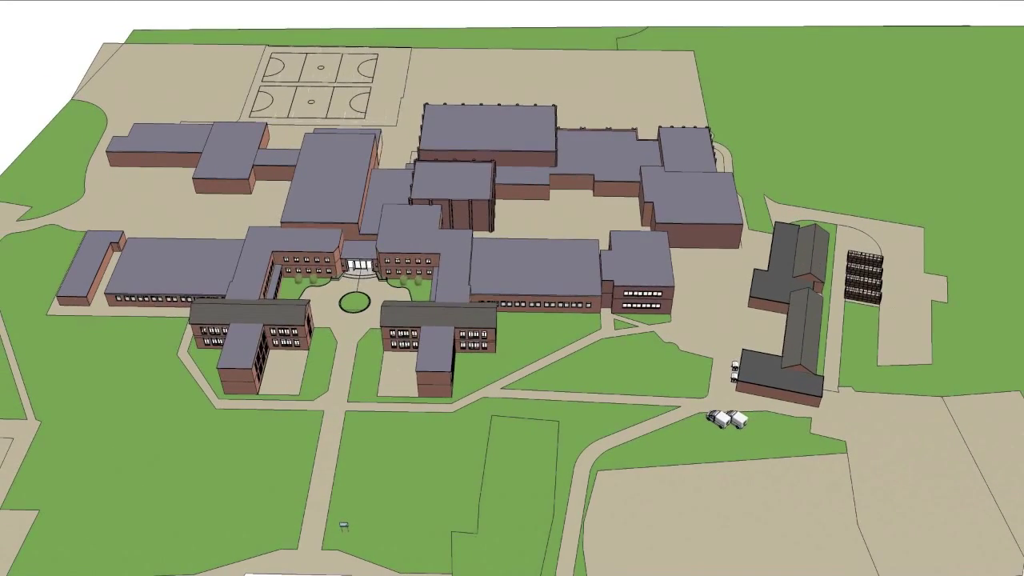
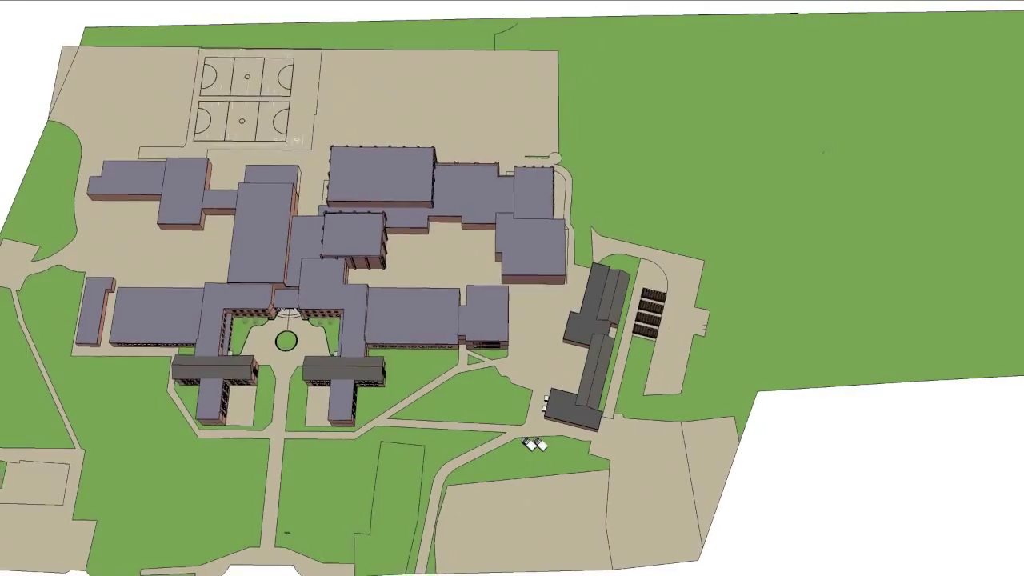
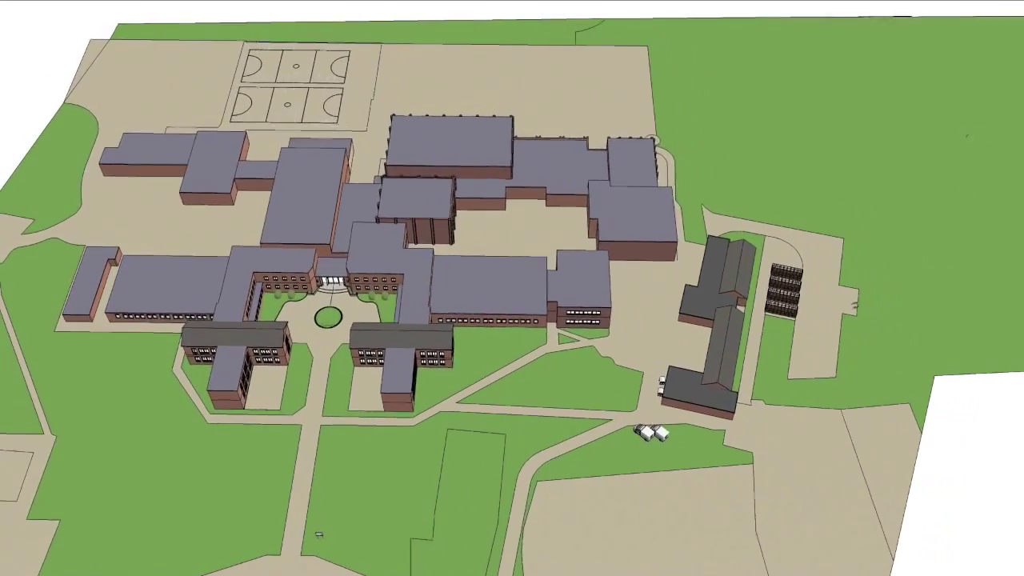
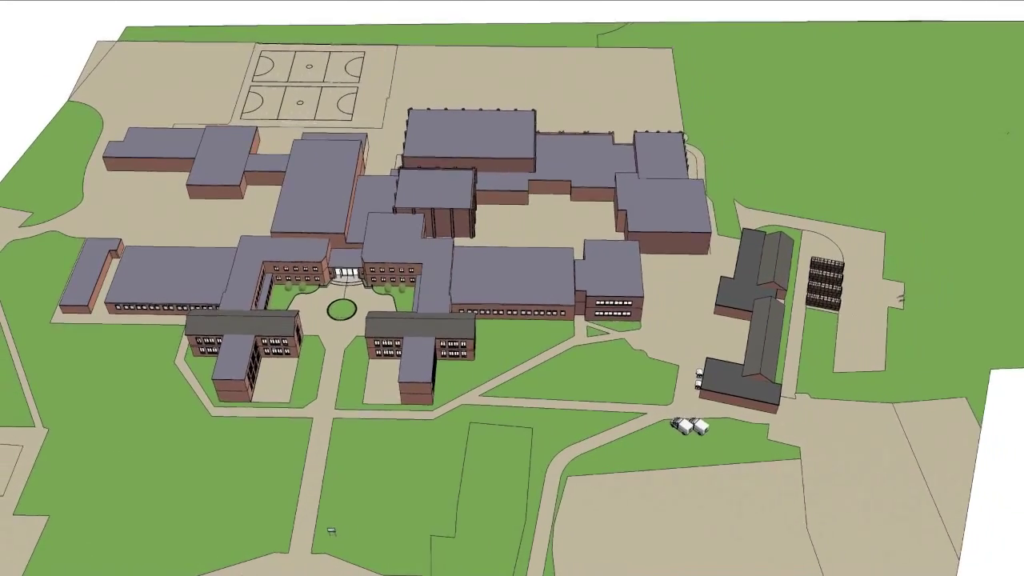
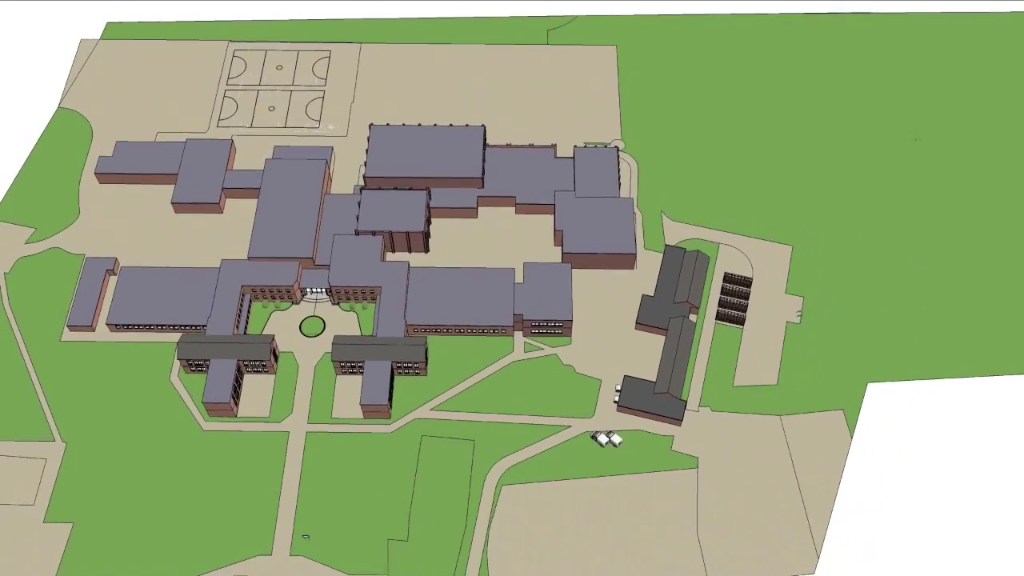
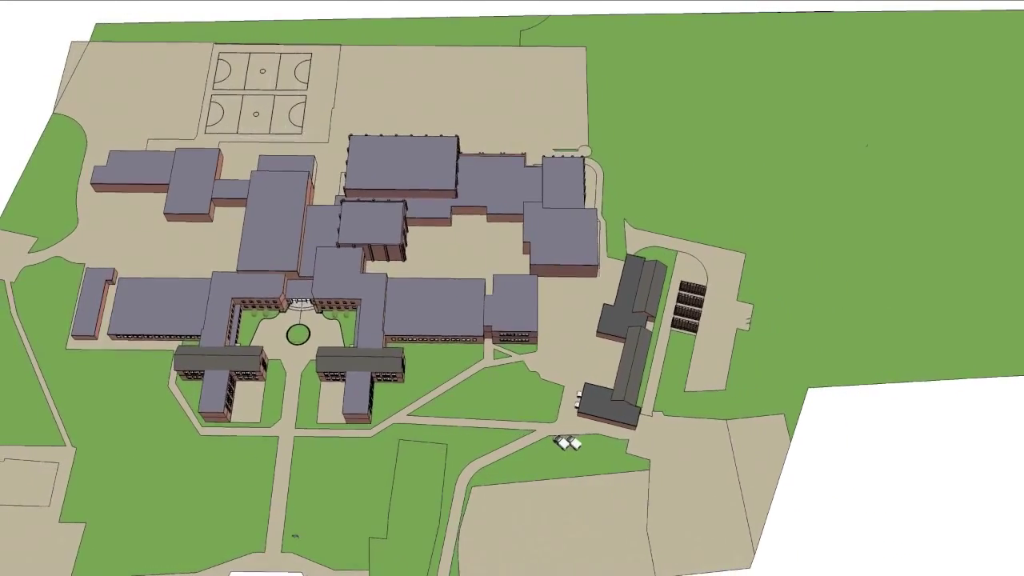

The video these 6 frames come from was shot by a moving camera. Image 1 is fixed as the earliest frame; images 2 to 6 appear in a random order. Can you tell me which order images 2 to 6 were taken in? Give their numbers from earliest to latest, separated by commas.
4, 3, 5, 6, 2
